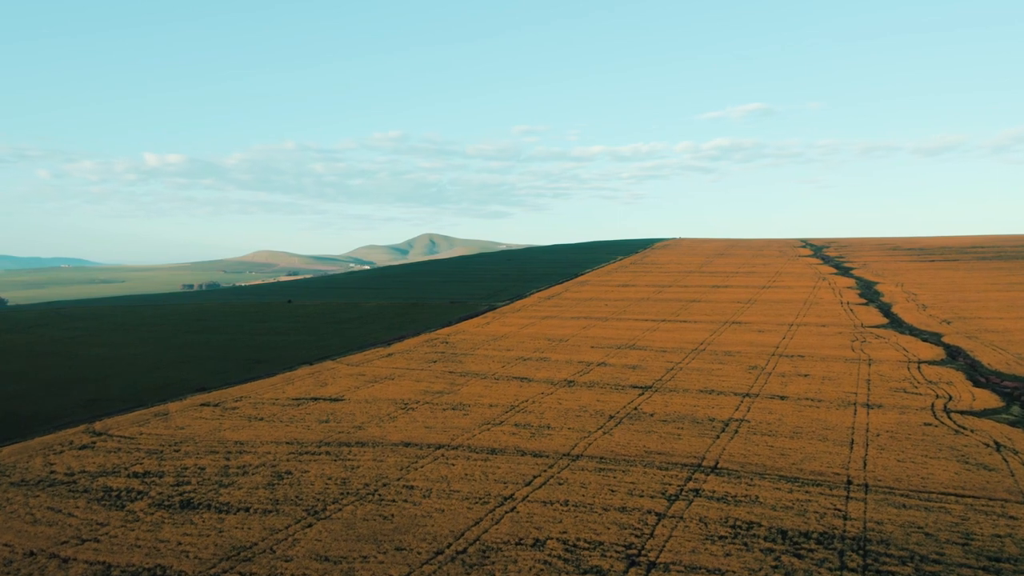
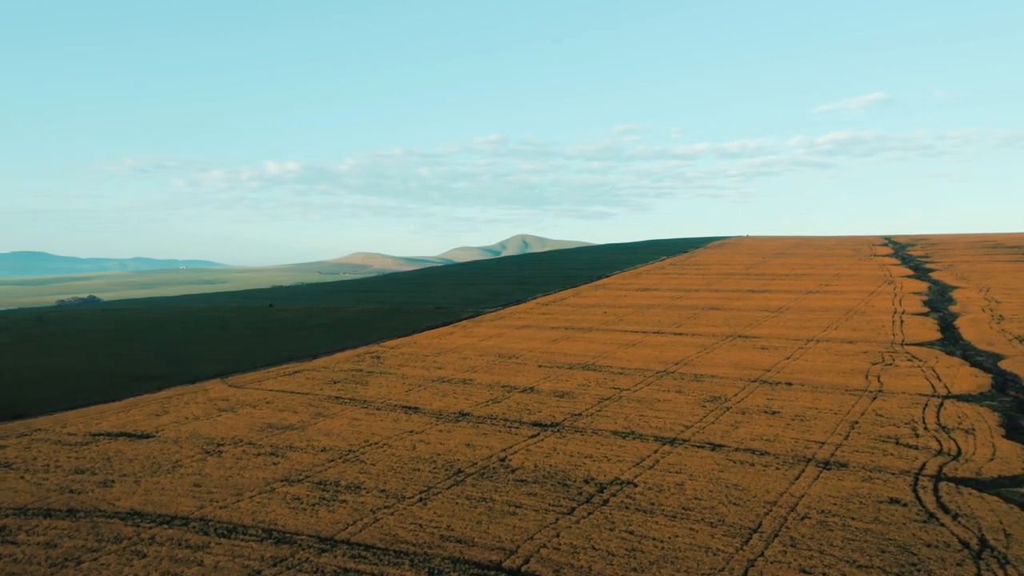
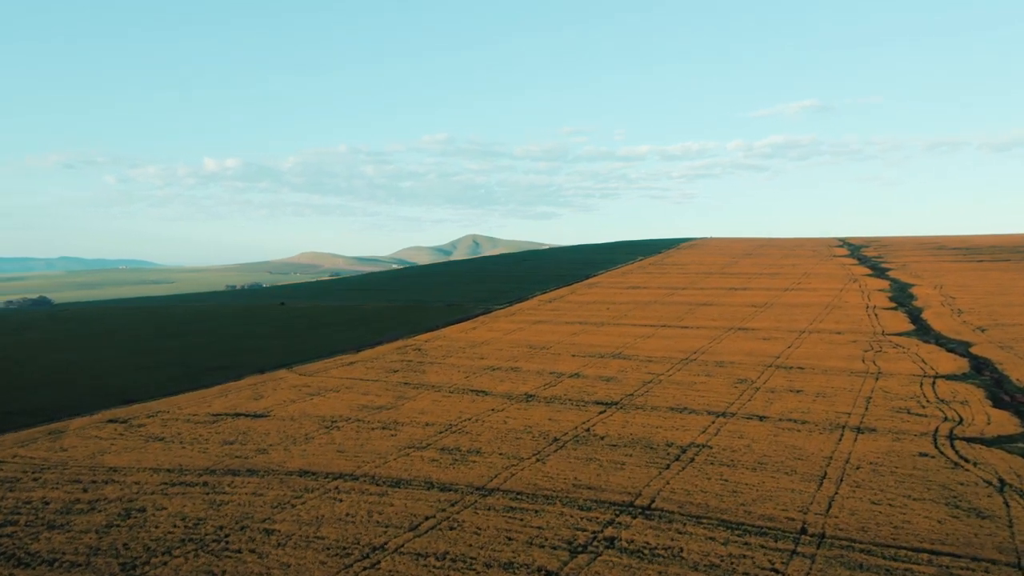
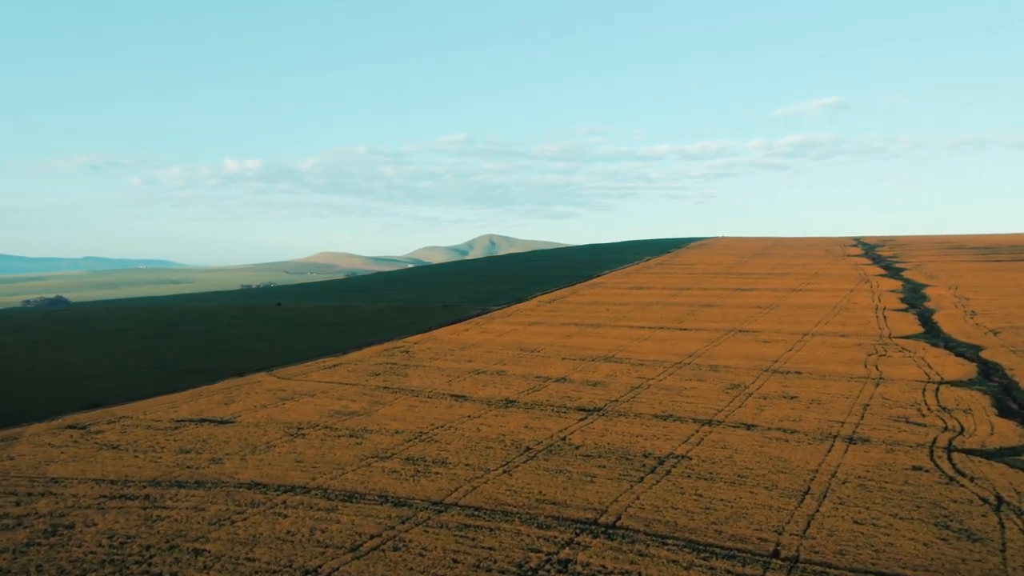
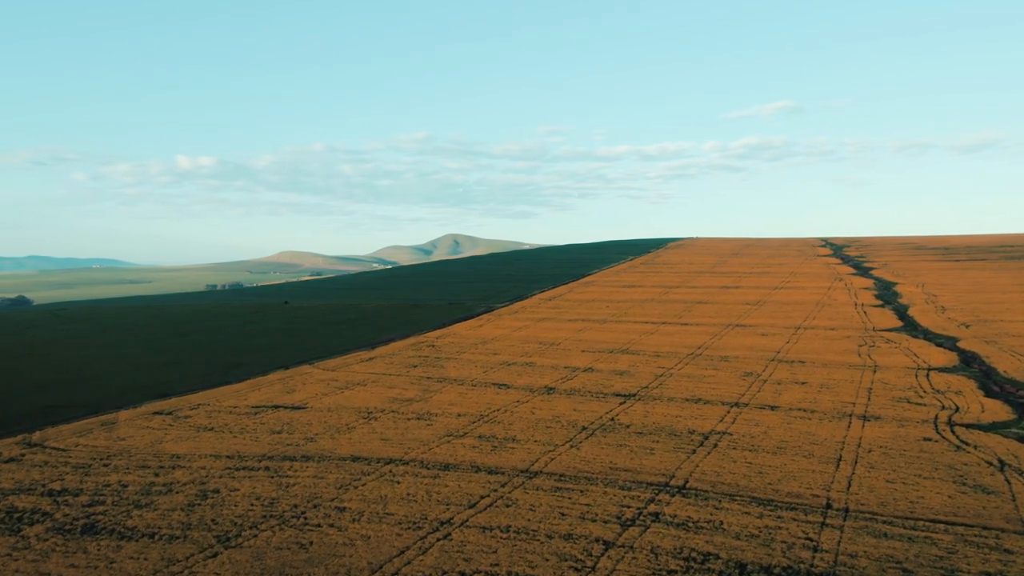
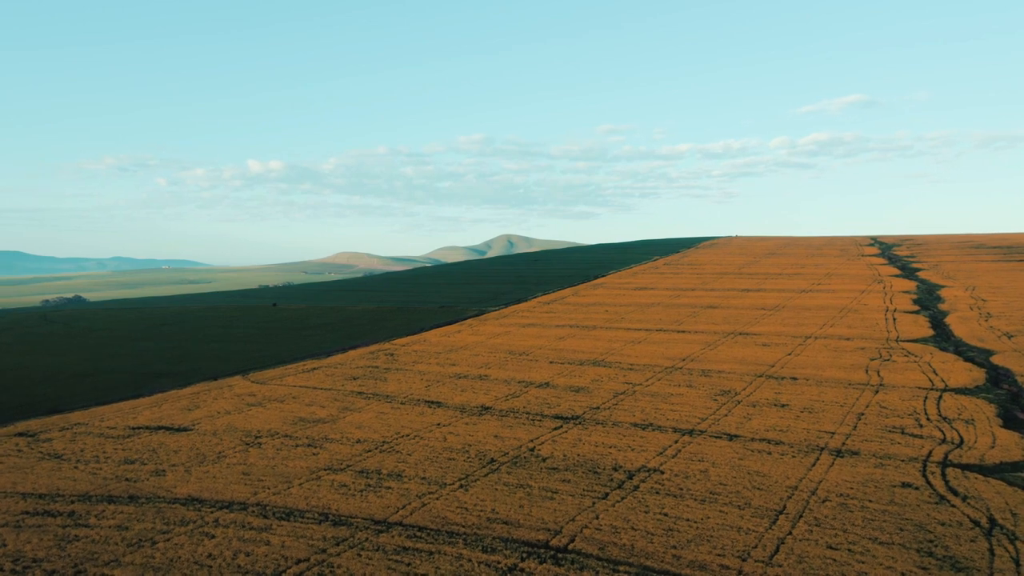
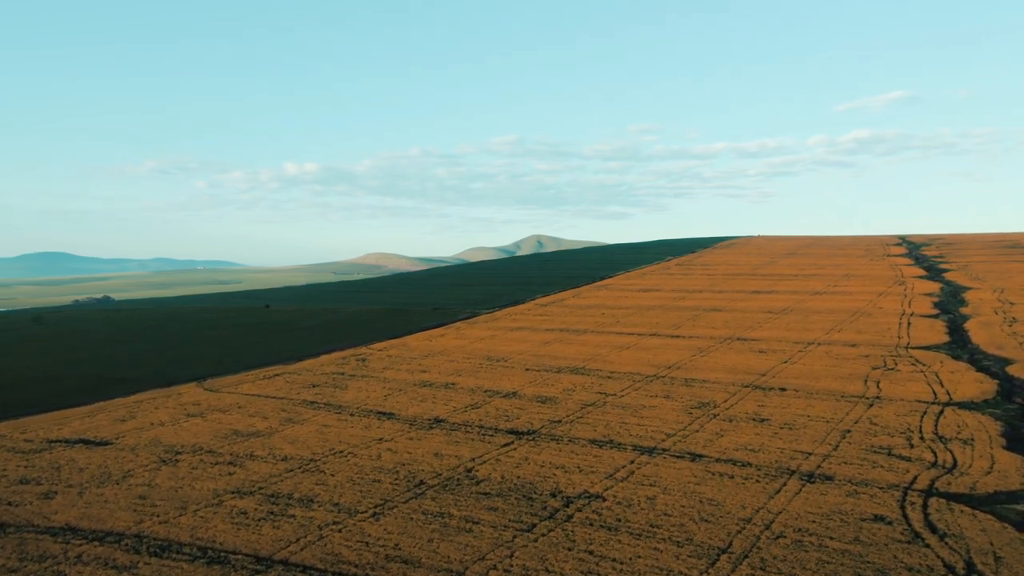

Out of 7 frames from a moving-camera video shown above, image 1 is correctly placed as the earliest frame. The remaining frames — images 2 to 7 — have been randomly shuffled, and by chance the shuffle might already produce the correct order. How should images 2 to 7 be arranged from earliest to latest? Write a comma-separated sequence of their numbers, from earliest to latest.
5, 3, 4, 6, 2, 7
